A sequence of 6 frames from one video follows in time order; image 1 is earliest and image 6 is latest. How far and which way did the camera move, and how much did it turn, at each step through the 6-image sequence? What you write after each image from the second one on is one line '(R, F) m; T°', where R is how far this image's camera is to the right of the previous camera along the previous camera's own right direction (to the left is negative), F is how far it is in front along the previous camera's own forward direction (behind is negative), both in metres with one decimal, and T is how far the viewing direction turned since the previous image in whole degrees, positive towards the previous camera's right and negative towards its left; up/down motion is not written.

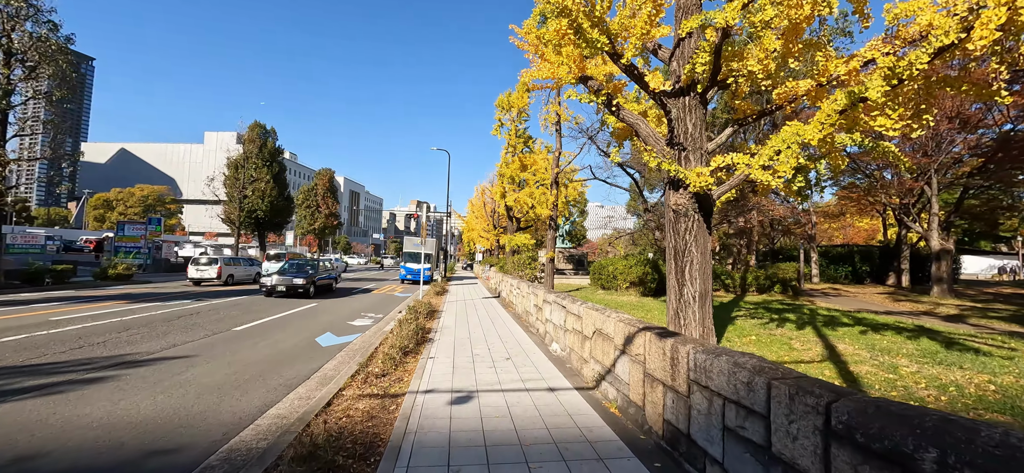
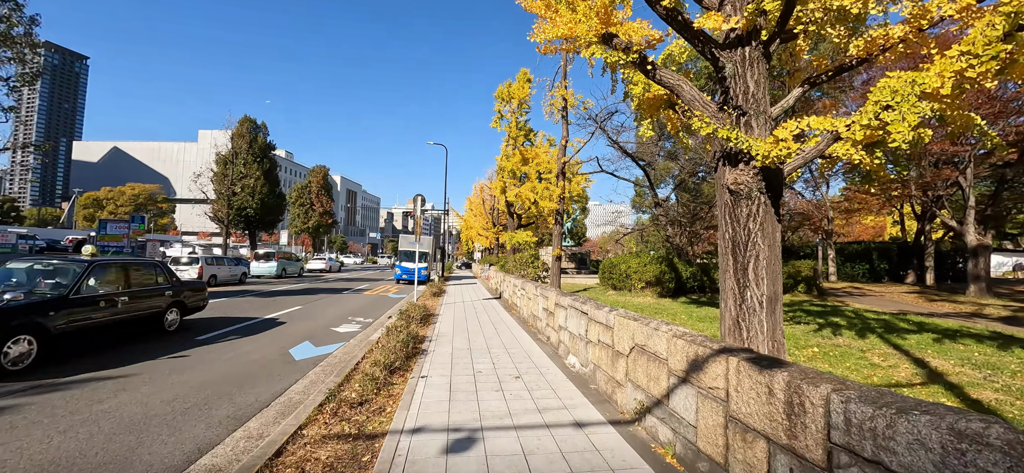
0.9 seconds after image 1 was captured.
(-0.2, +1.3) m; 0°
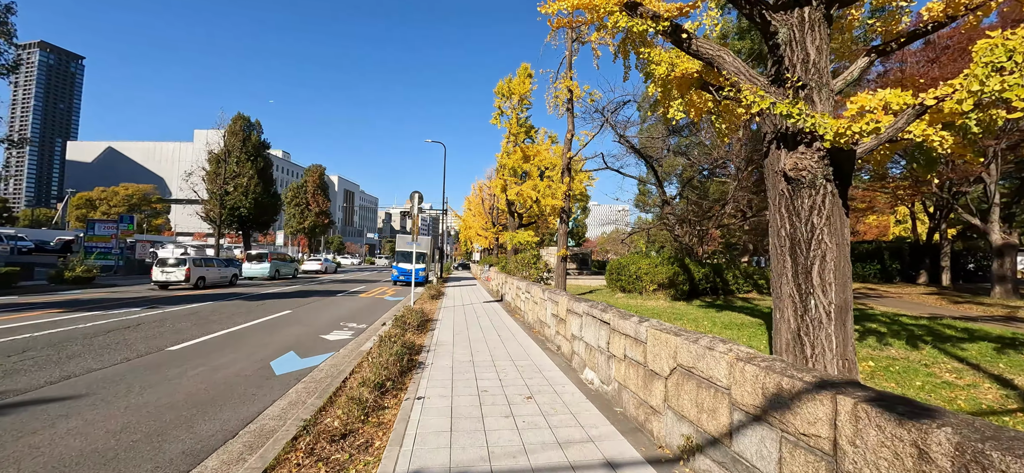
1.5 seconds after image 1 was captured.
(-0.1, +0.8) m; 0°
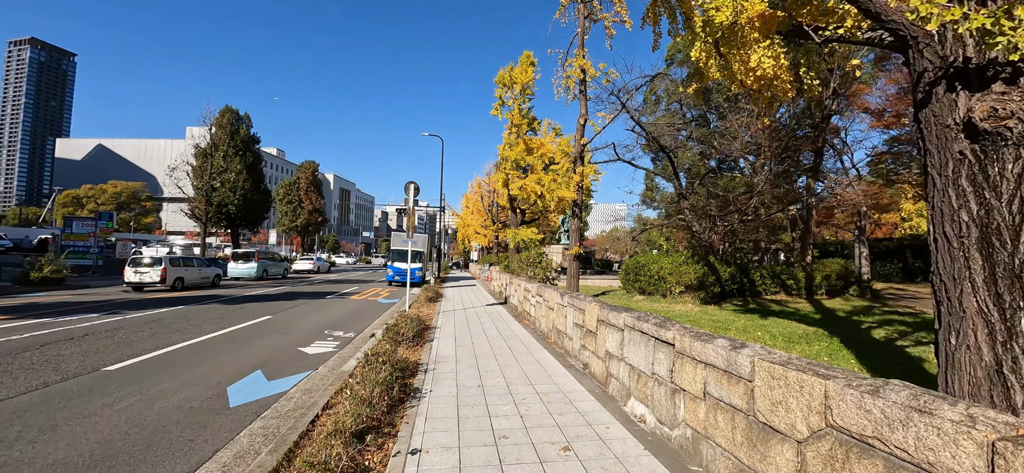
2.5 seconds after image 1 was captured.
(-0.3, +1.3) m; 0°
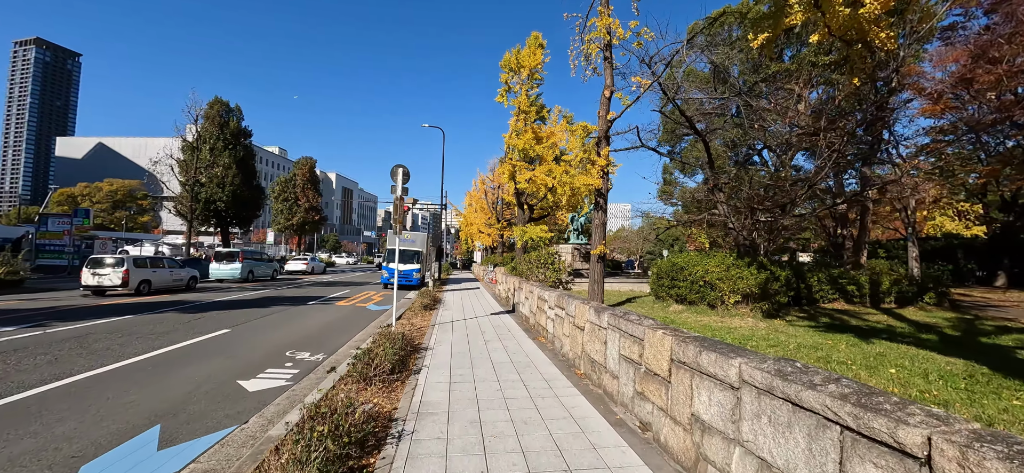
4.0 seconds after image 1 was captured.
(-0.2, +2.0) m; 0°
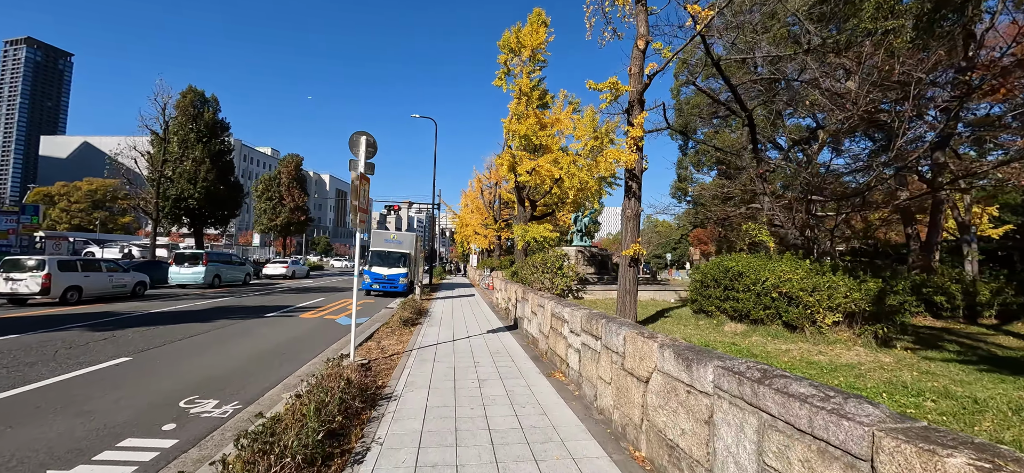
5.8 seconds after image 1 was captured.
(-0.1, +2.4) m; +1°
